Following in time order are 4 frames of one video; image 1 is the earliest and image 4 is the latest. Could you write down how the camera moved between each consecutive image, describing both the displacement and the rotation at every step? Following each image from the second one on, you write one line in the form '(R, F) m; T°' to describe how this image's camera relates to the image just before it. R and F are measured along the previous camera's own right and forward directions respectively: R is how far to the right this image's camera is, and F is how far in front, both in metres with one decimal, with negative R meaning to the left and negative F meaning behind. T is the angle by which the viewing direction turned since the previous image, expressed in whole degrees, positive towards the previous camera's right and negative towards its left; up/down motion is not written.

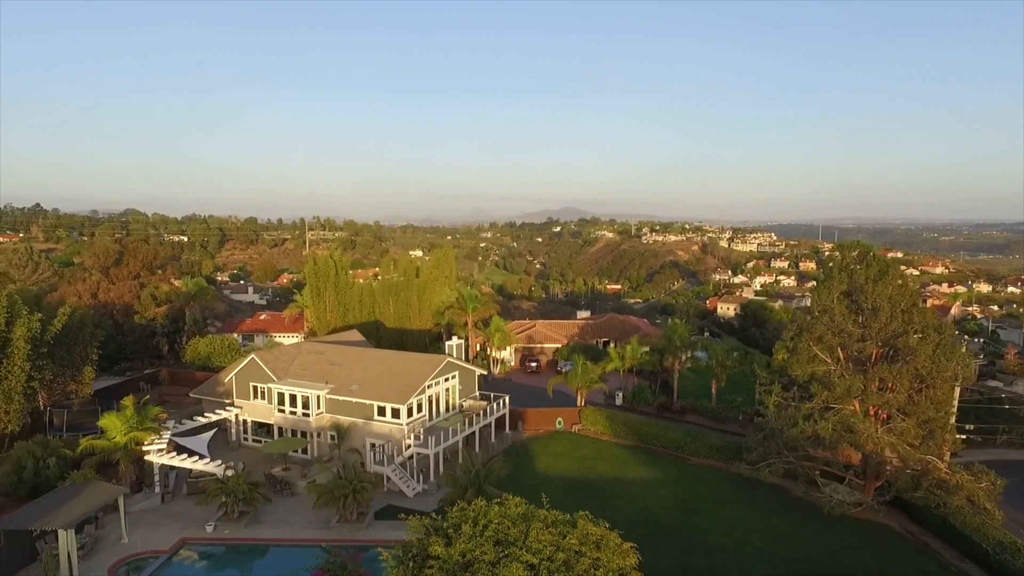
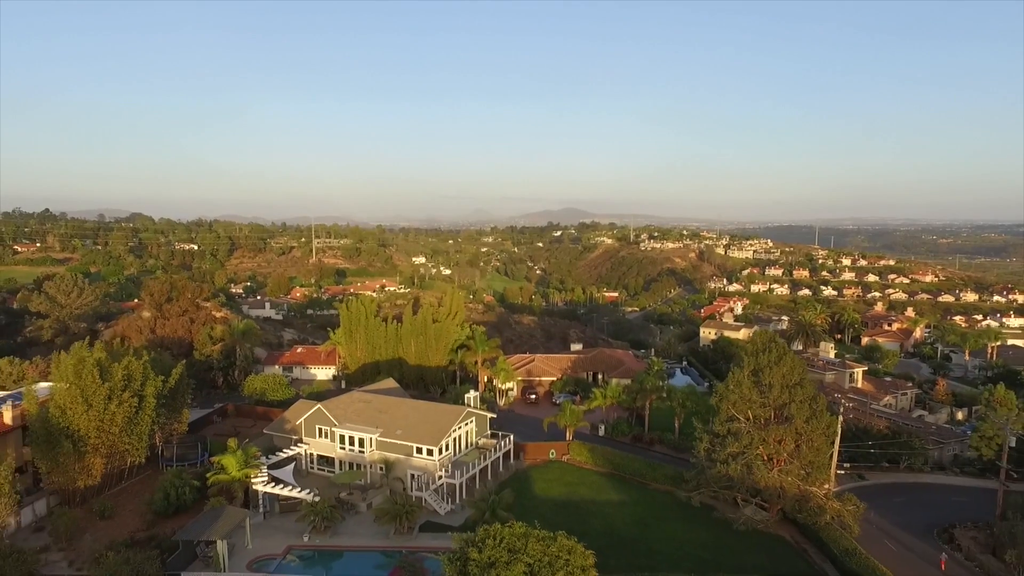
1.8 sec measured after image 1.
(-0.1, -6.2) m; 0°
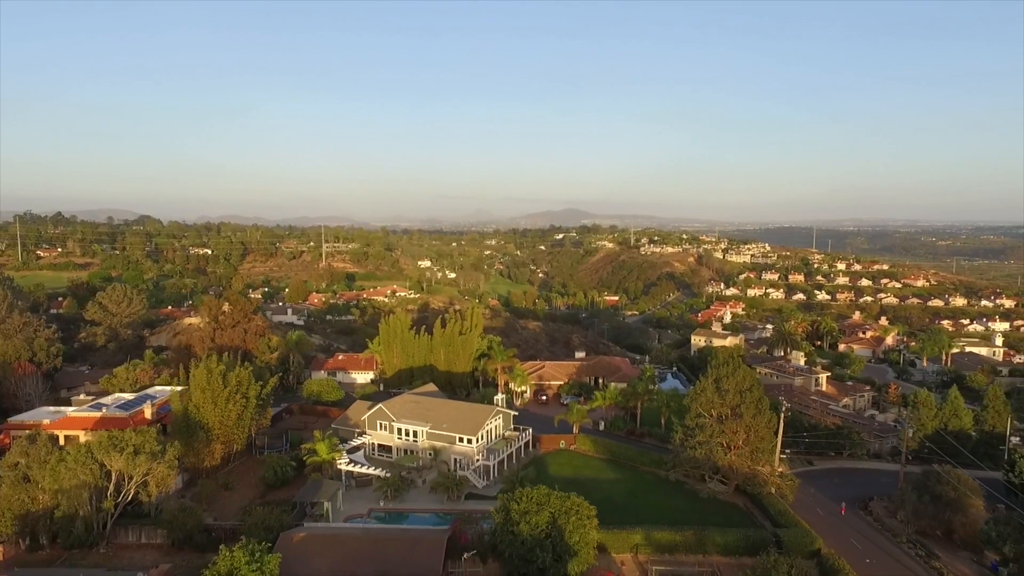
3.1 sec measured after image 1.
(-1.0, -7.0) m; 0°
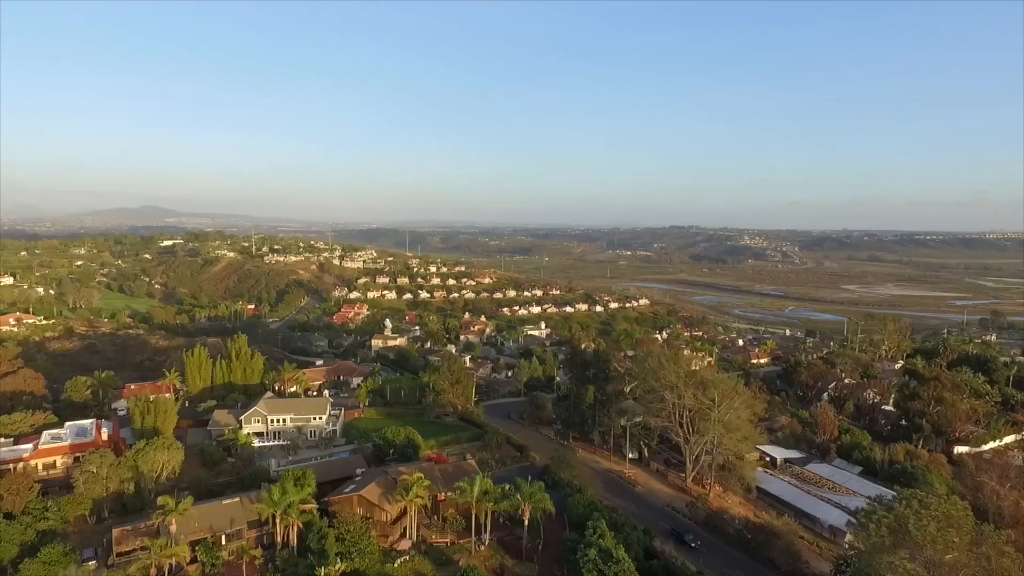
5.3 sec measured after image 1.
(-18.8, -22.0) m; +35°
